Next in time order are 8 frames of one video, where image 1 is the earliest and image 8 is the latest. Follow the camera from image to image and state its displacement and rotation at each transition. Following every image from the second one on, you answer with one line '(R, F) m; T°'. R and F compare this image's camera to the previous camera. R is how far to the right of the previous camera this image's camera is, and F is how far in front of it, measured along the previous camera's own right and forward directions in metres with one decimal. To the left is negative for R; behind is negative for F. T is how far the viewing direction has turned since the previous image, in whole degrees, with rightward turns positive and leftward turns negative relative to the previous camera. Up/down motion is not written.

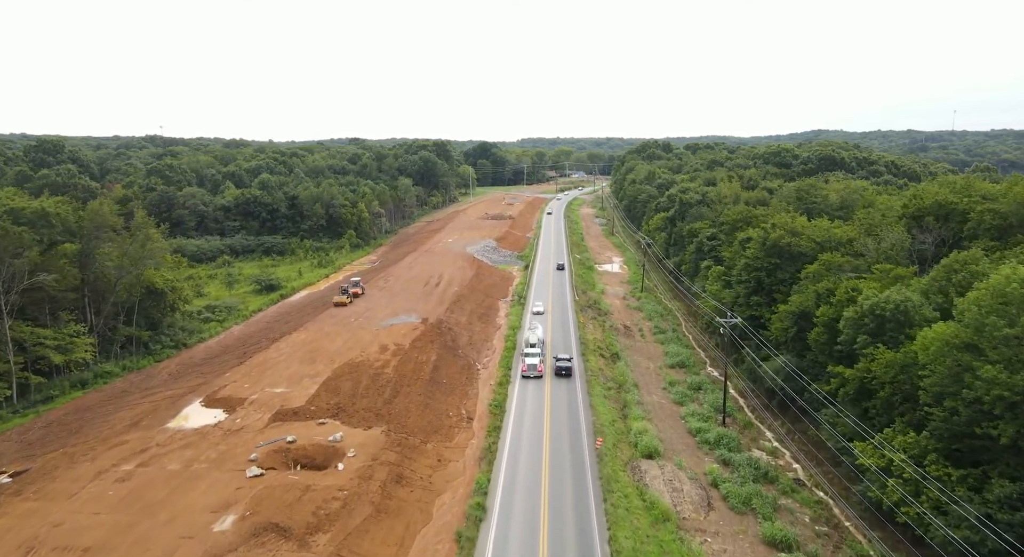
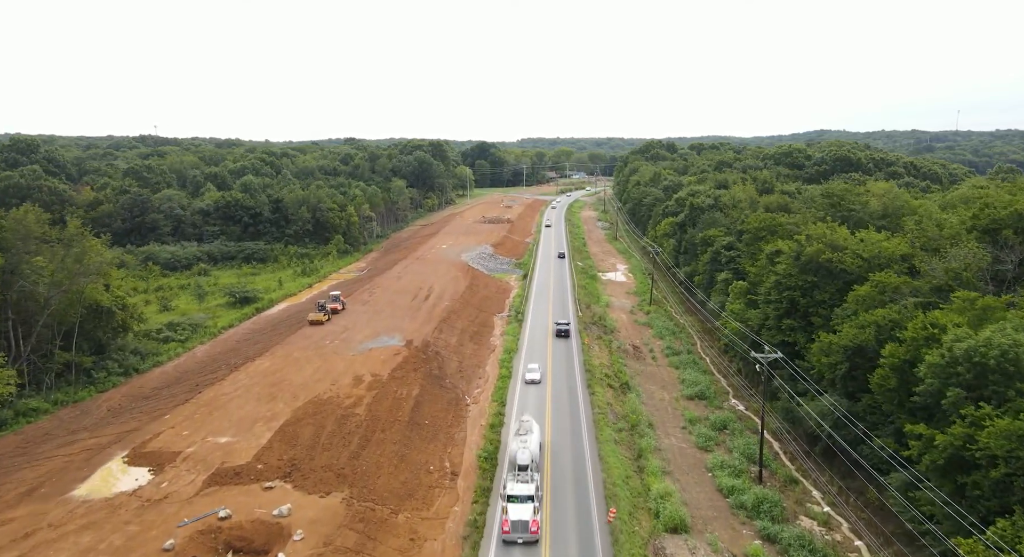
(+0.3, +4.9) m; 0°
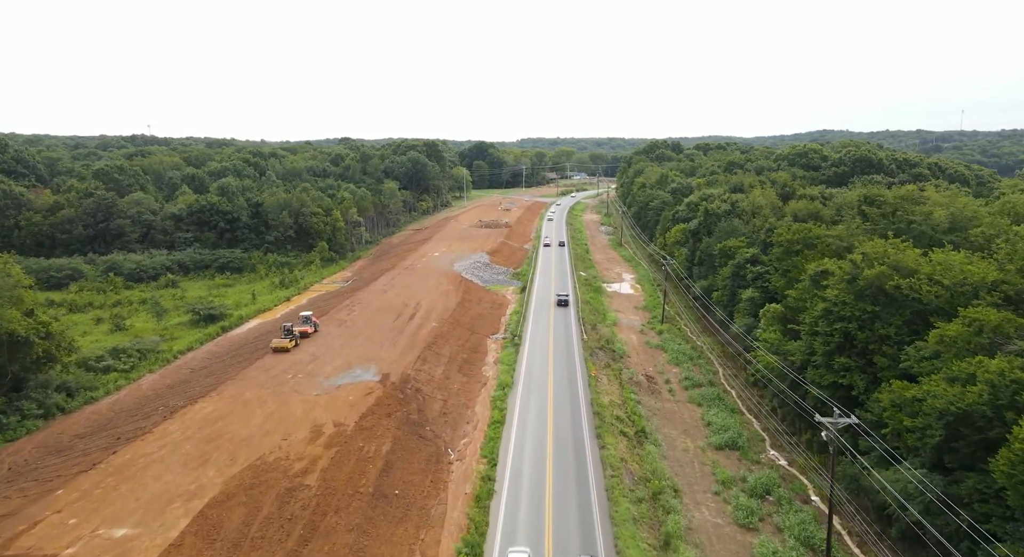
(+0.3, +5.6) m; 0°
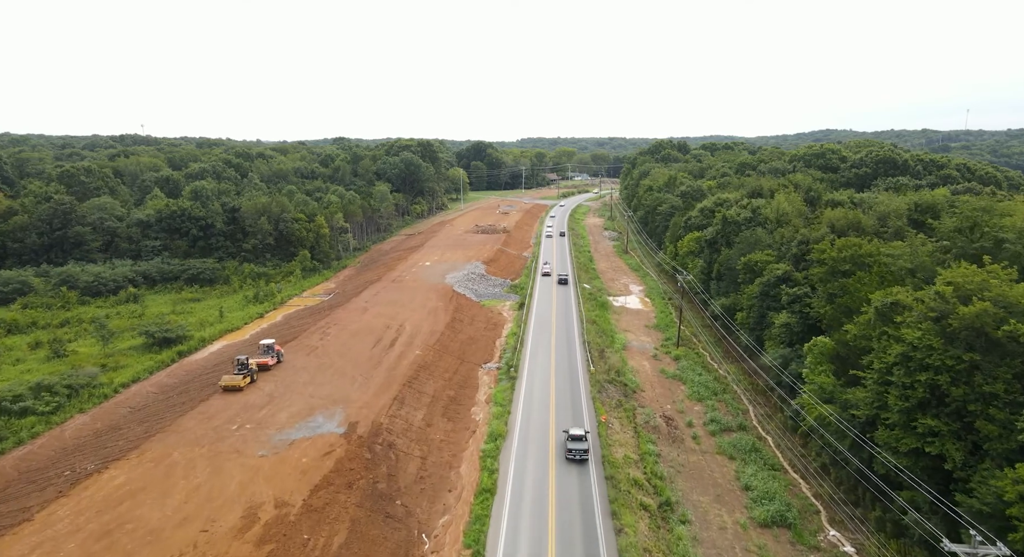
(+0.3, +5.7) m; 0°
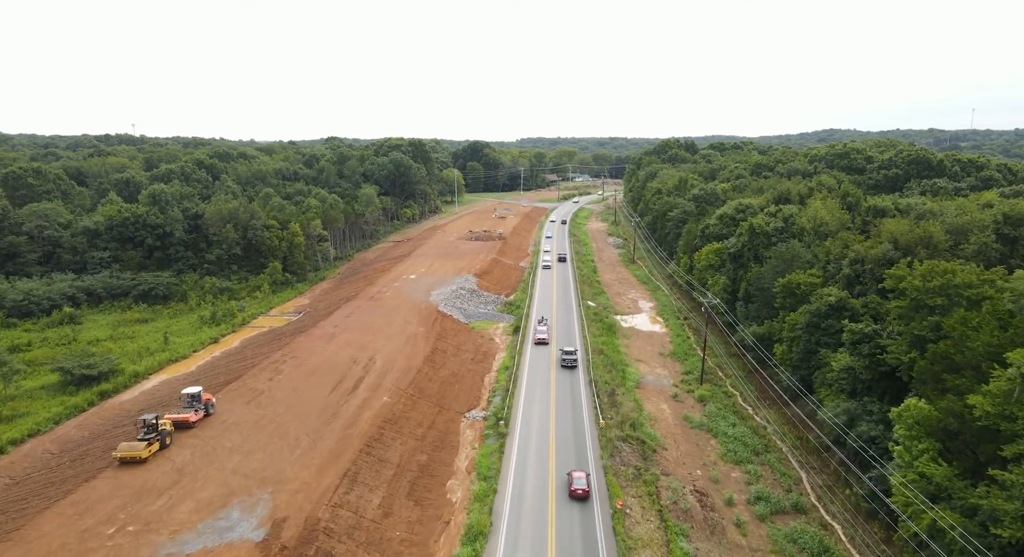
(+0.5, +7.1) m; 0°
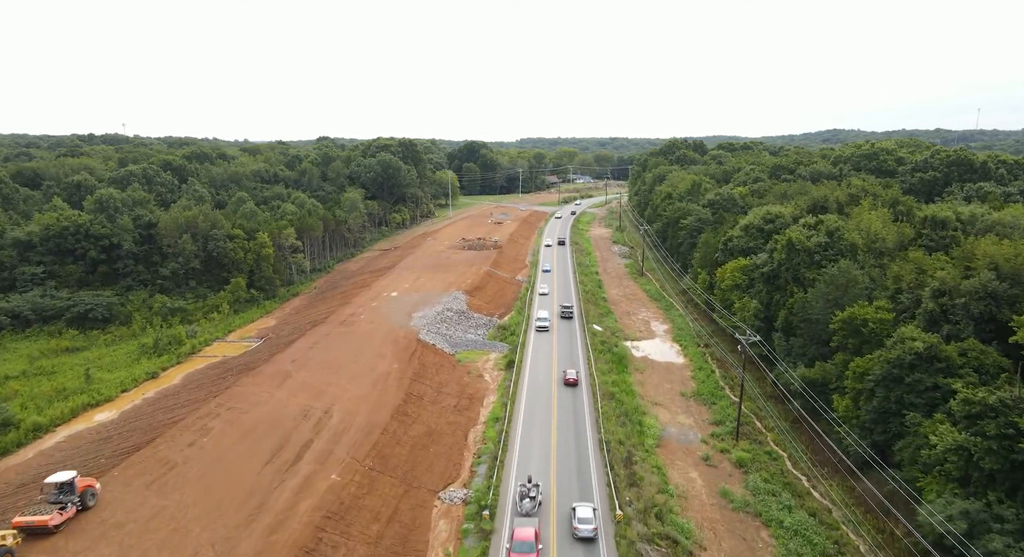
(+0.4, +7.2) m; 0°
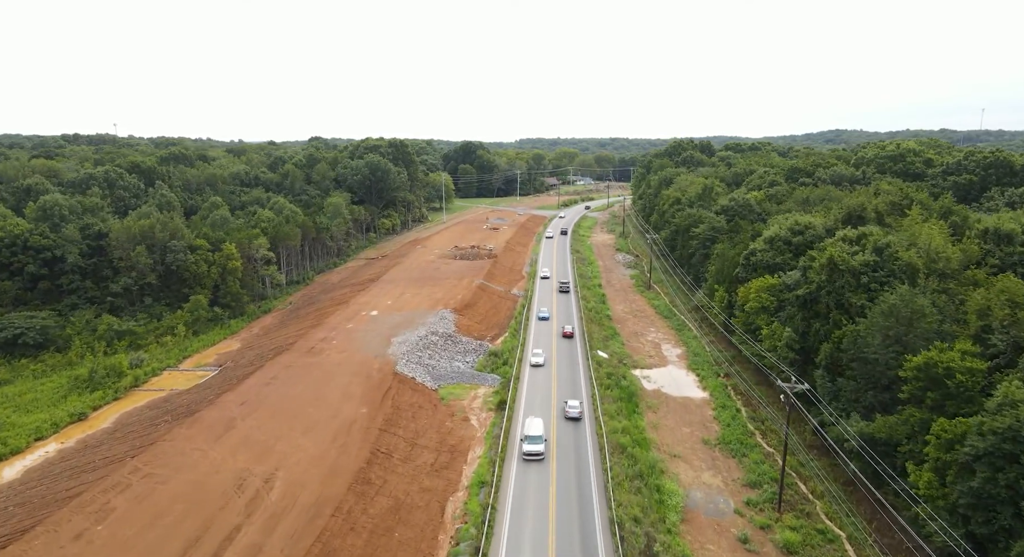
(+0.4, +5.8) m; 0°
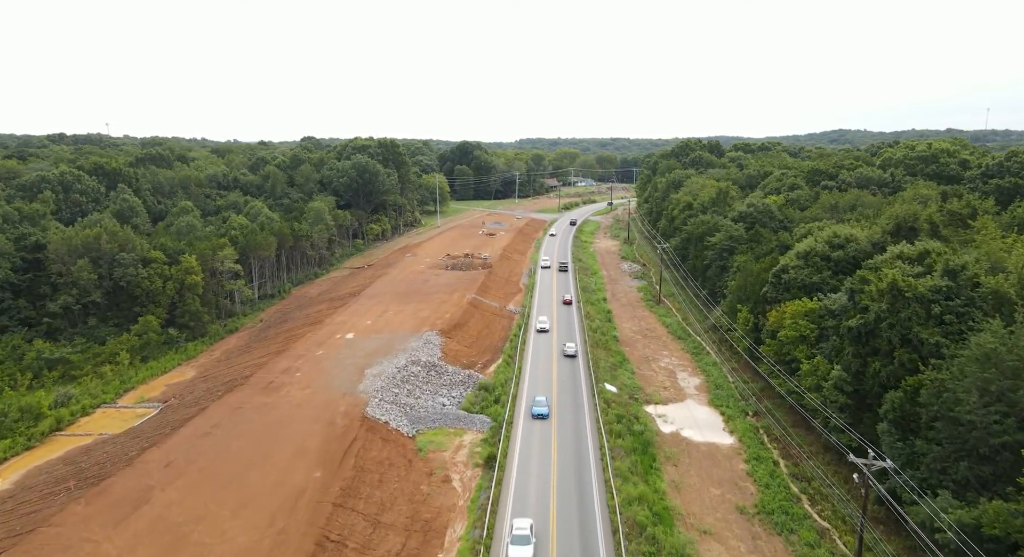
(+0.4, +5.8) m; 0°
